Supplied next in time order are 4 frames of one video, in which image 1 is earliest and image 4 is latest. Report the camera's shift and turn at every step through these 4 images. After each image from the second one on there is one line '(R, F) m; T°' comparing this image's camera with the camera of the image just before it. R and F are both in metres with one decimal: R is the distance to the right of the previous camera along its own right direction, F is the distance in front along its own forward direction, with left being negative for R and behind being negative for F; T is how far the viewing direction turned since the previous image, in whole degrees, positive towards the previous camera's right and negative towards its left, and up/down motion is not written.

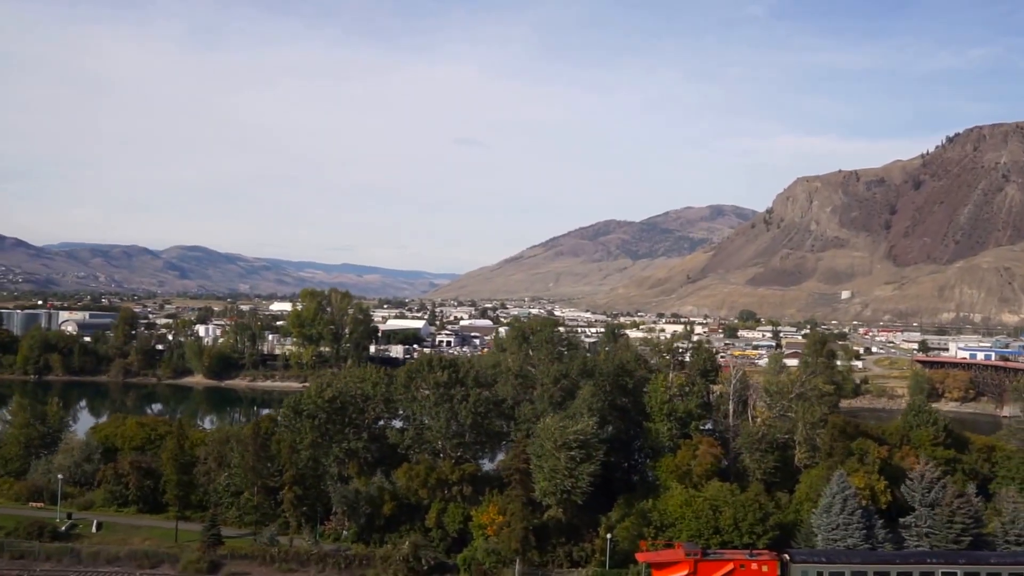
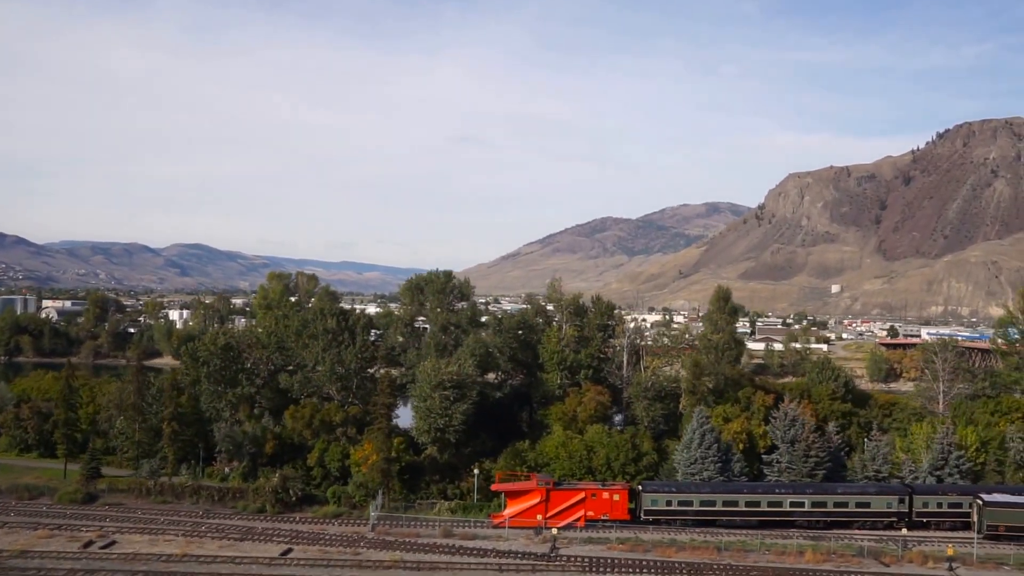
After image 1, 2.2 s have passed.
(+5.6, -1.3) m; 0°
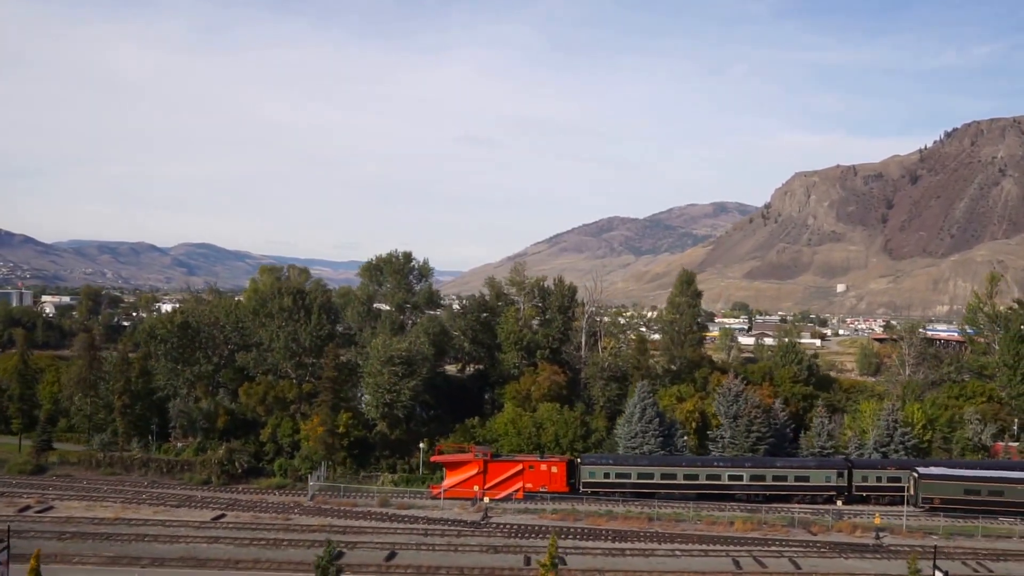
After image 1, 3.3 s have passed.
(+2.8, -0.4) m; -1°
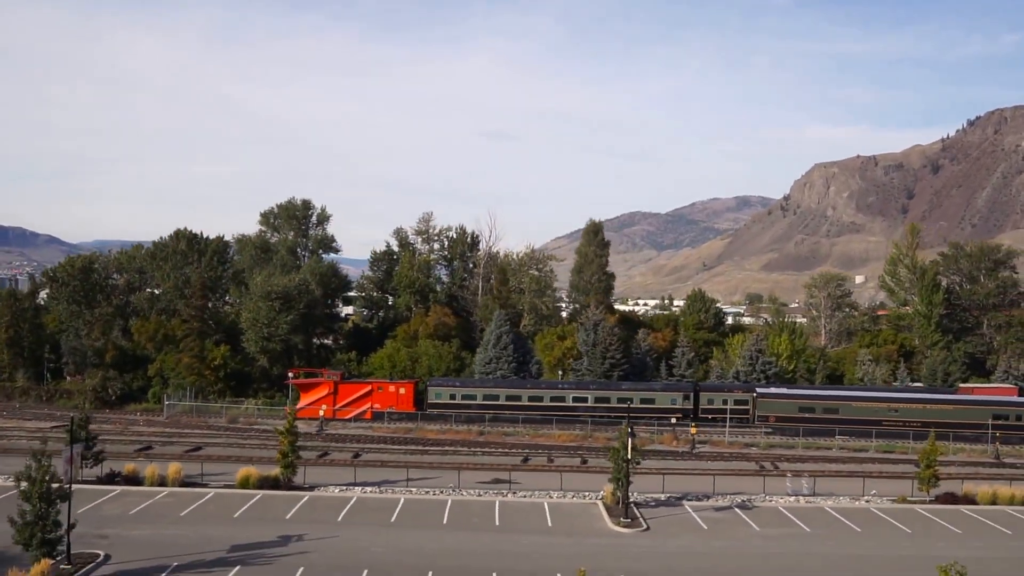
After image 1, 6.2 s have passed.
(+7.4, -1.2) m; -2°
